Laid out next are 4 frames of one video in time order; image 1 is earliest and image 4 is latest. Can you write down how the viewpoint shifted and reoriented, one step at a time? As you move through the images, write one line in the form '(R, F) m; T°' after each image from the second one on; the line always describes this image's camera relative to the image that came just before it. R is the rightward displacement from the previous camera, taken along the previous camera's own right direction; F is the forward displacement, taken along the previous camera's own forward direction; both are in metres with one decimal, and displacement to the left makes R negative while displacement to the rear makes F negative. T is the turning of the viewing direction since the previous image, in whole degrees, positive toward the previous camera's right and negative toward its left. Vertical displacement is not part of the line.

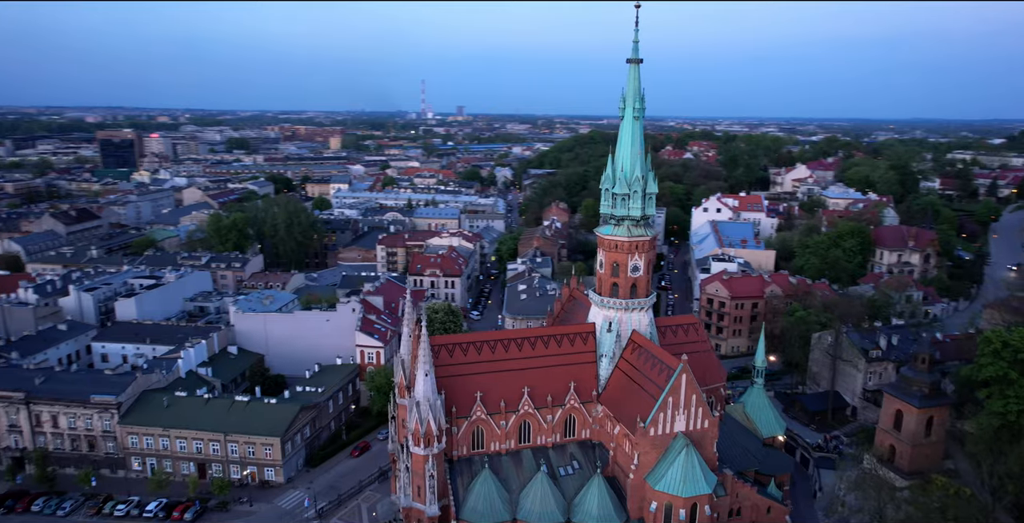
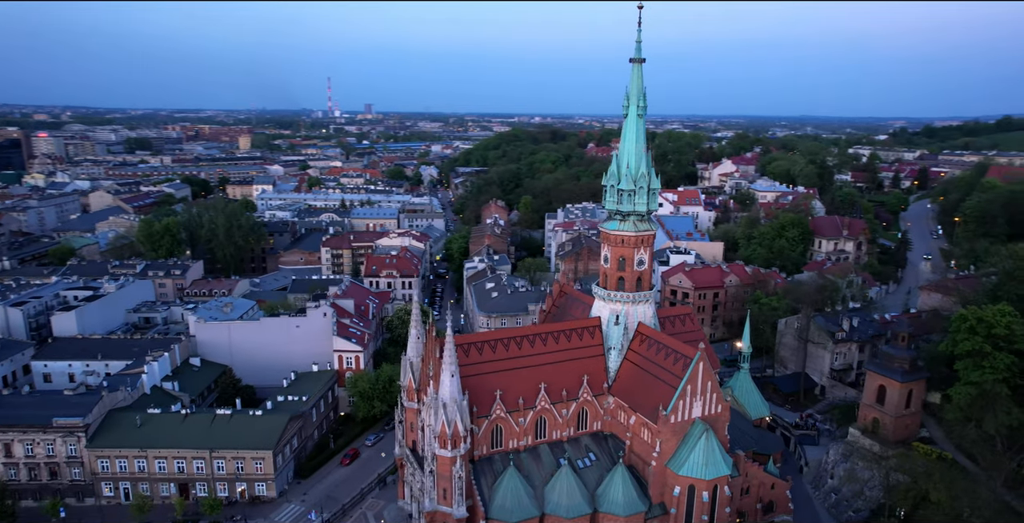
(-4.8, +0.2) m; +8°
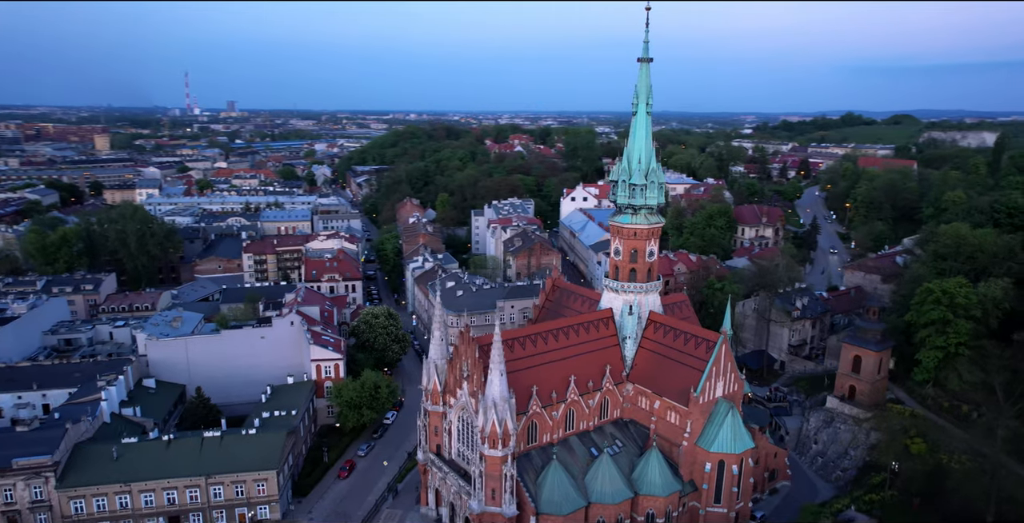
(-7.1, +0.5) m; +11°
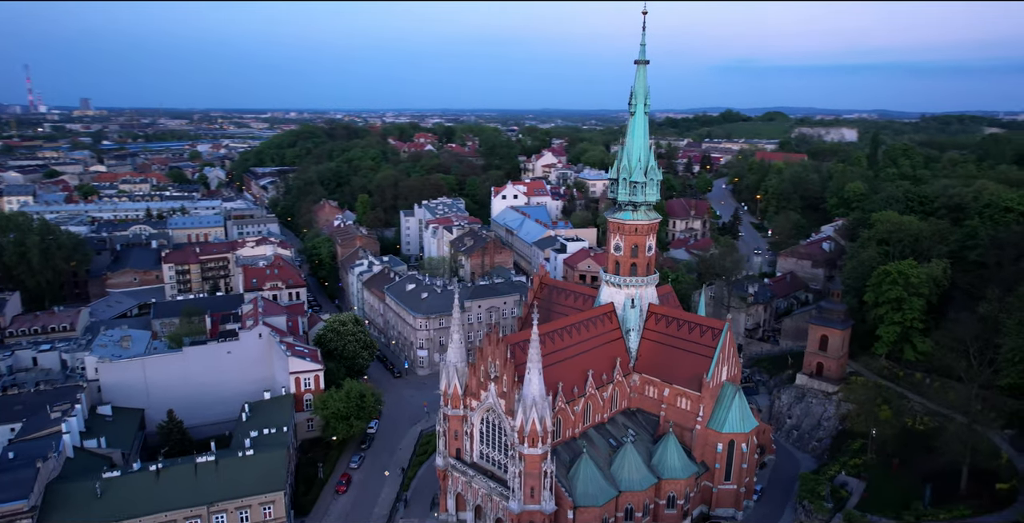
(-6.3, +0.4) m; +10°
